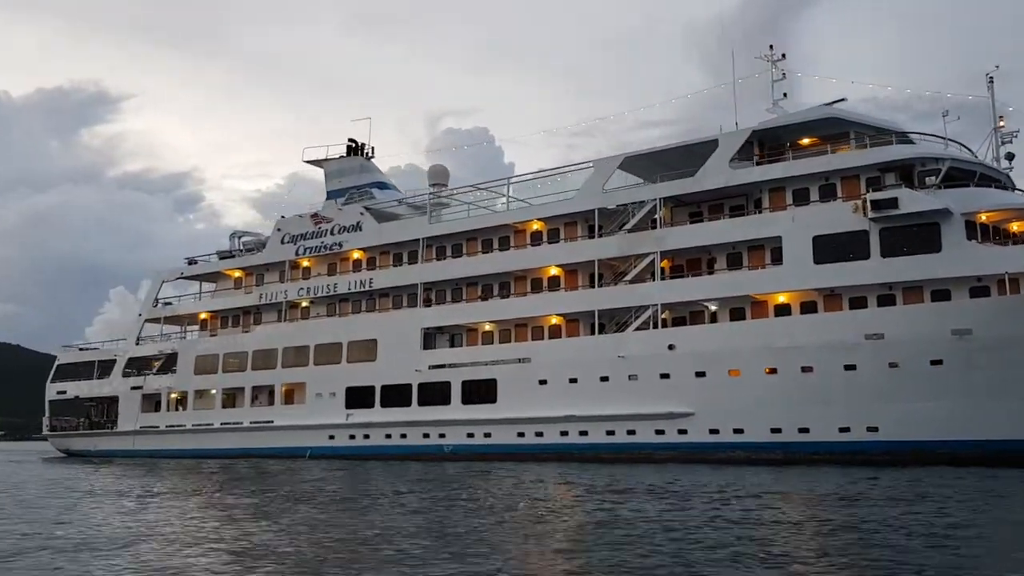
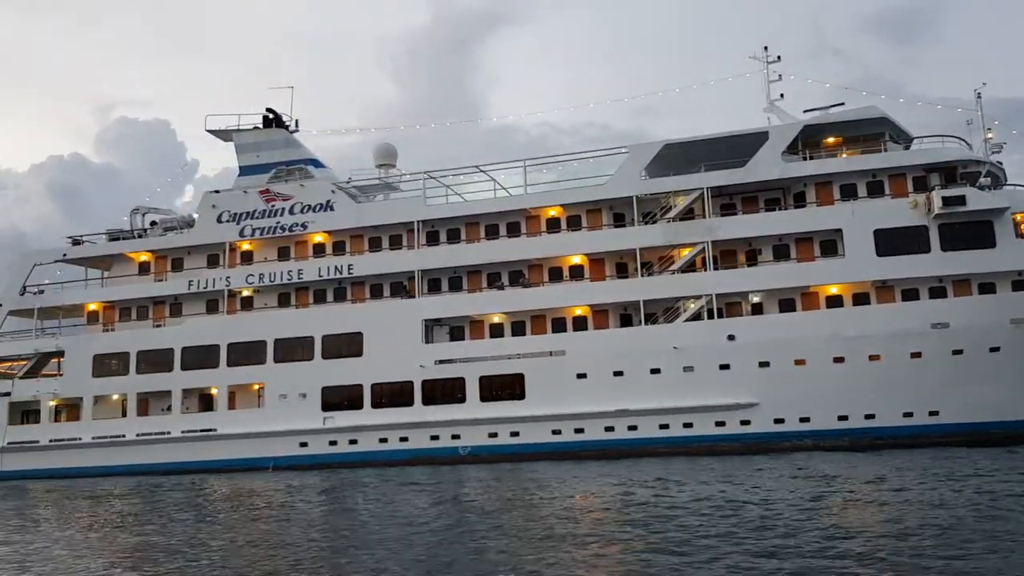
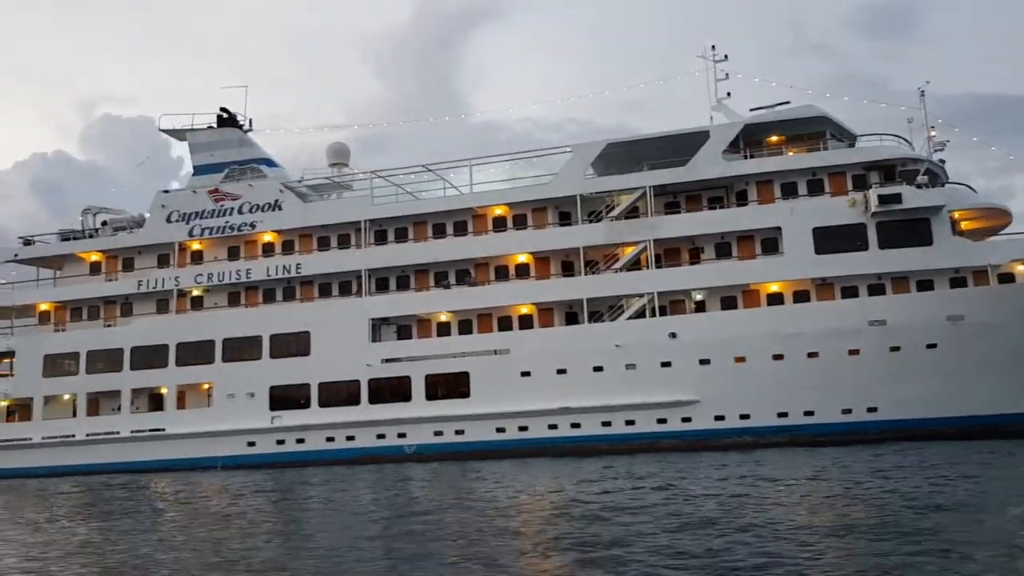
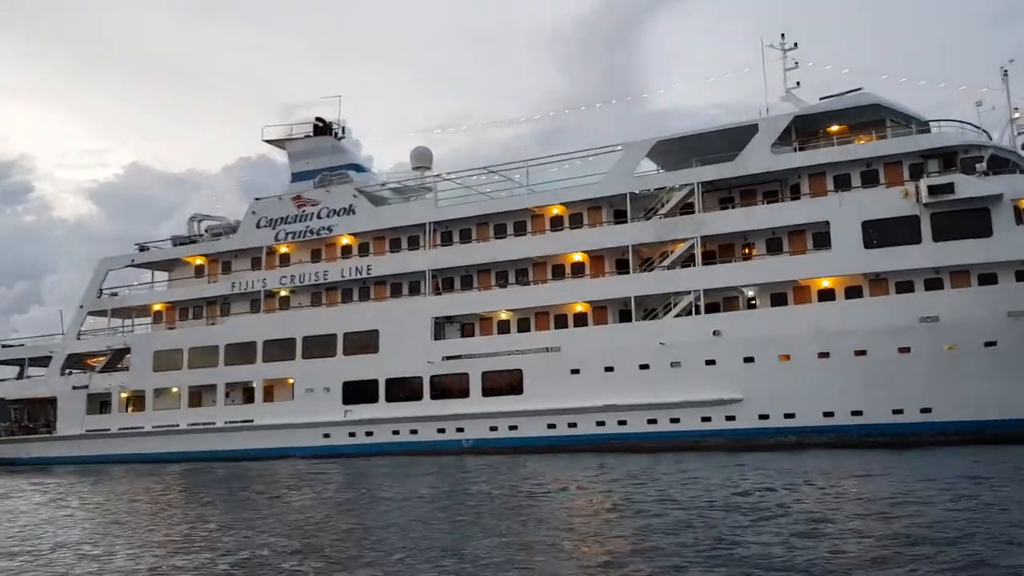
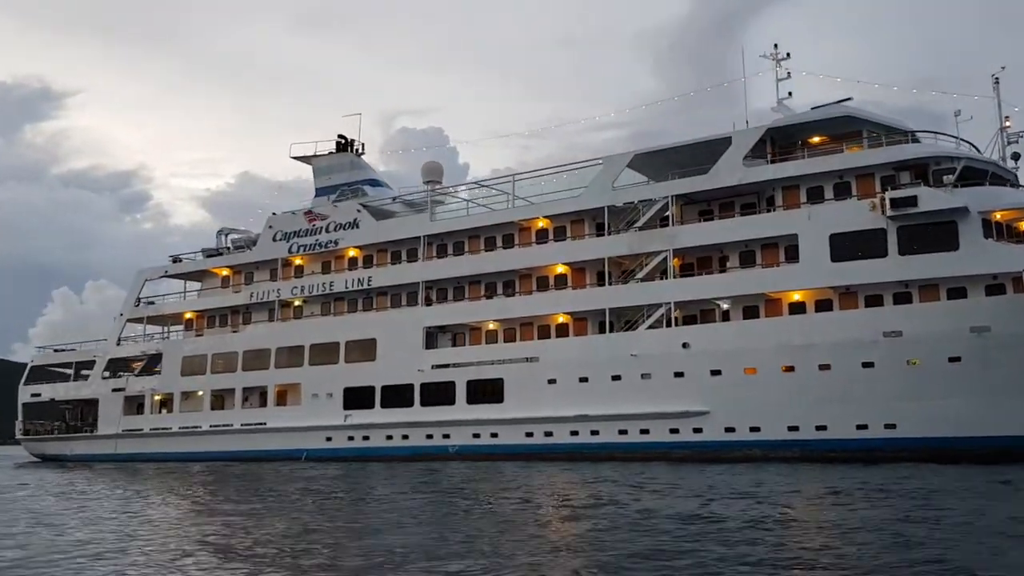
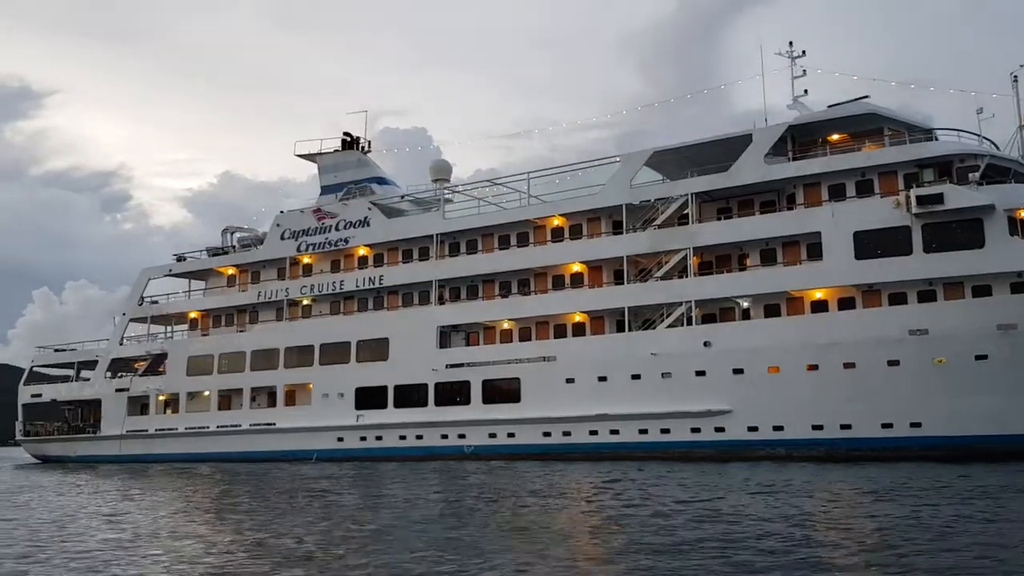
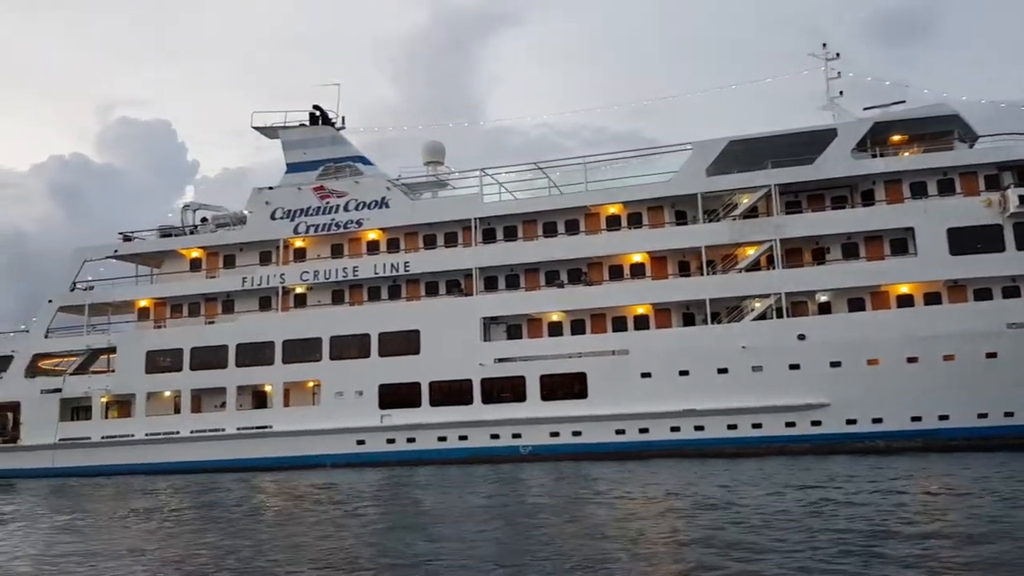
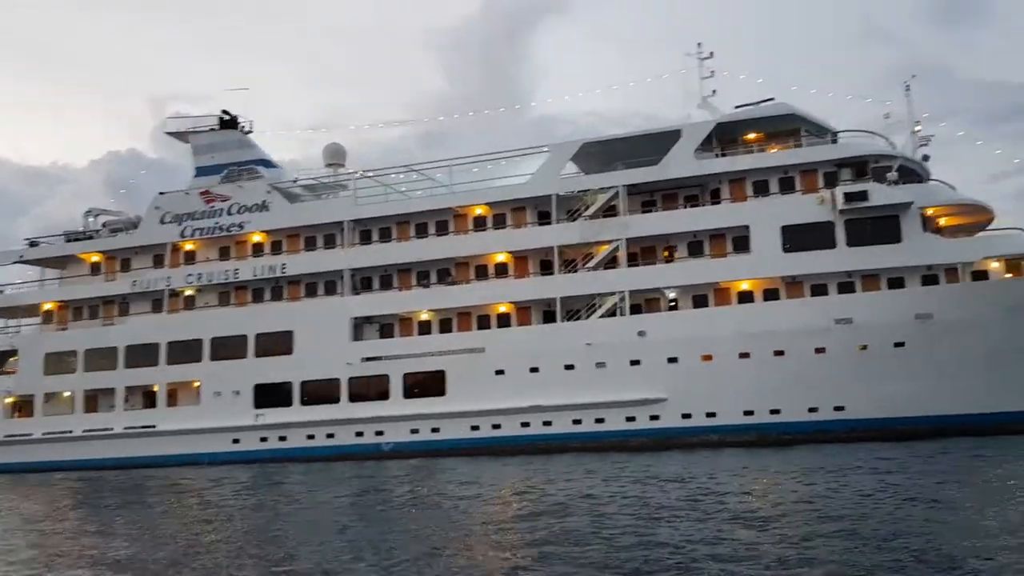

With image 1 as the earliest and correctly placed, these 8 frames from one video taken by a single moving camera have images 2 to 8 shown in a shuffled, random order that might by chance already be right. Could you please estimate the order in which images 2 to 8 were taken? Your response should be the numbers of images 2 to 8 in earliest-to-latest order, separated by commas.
5, 6, 4, 8, 3, 2, 7
